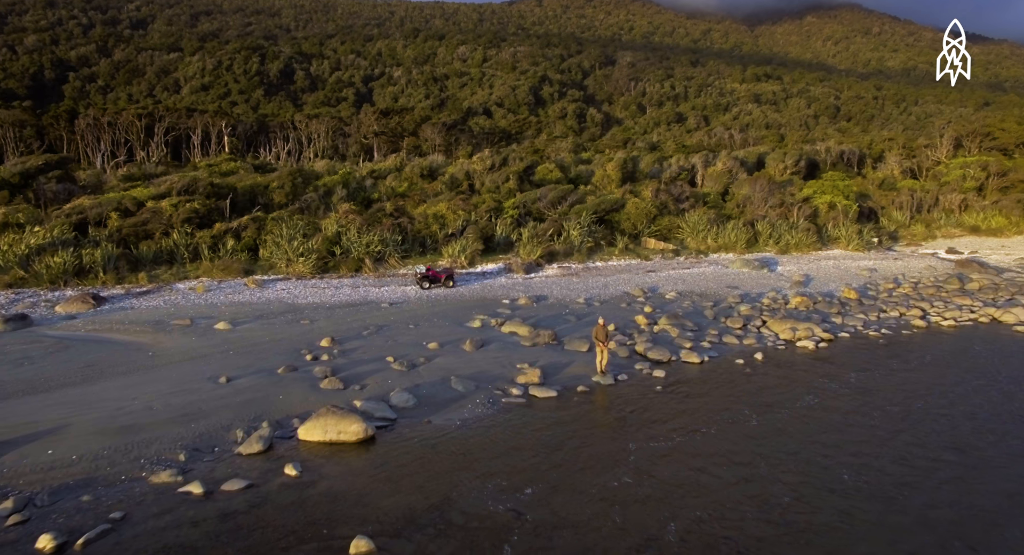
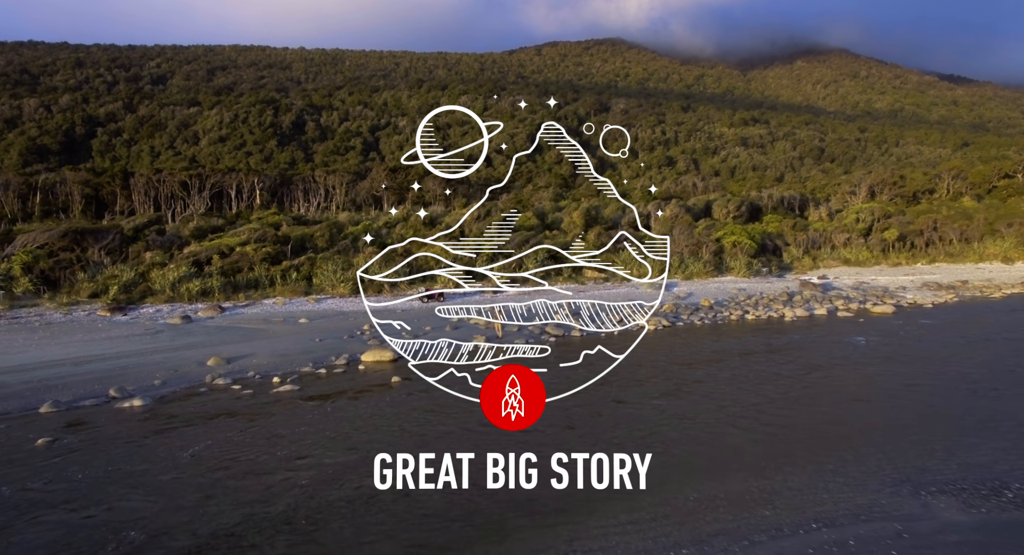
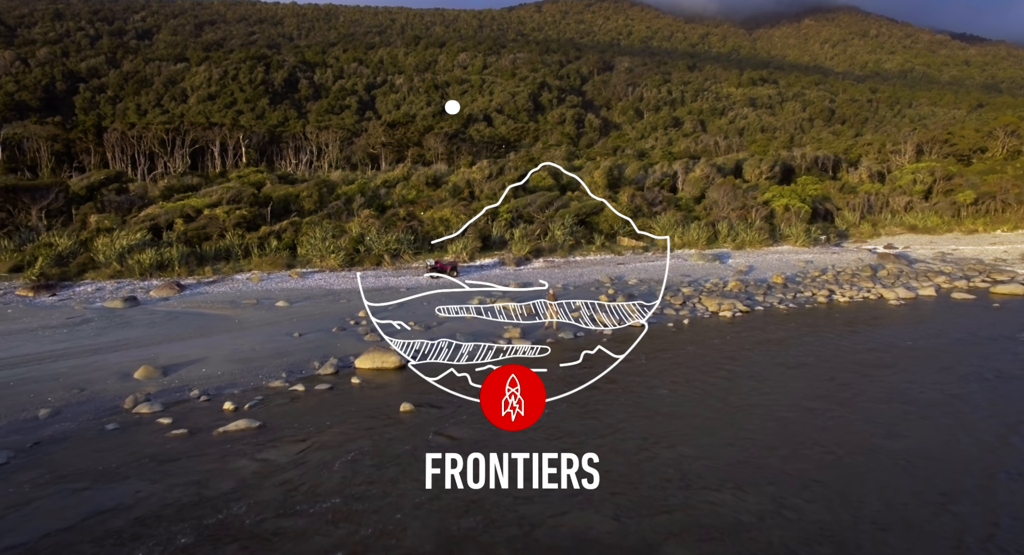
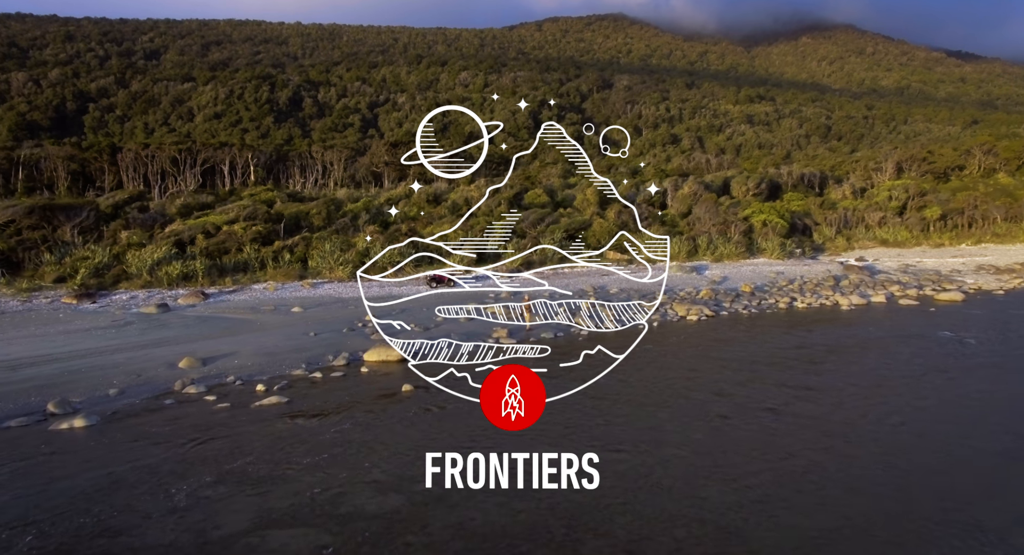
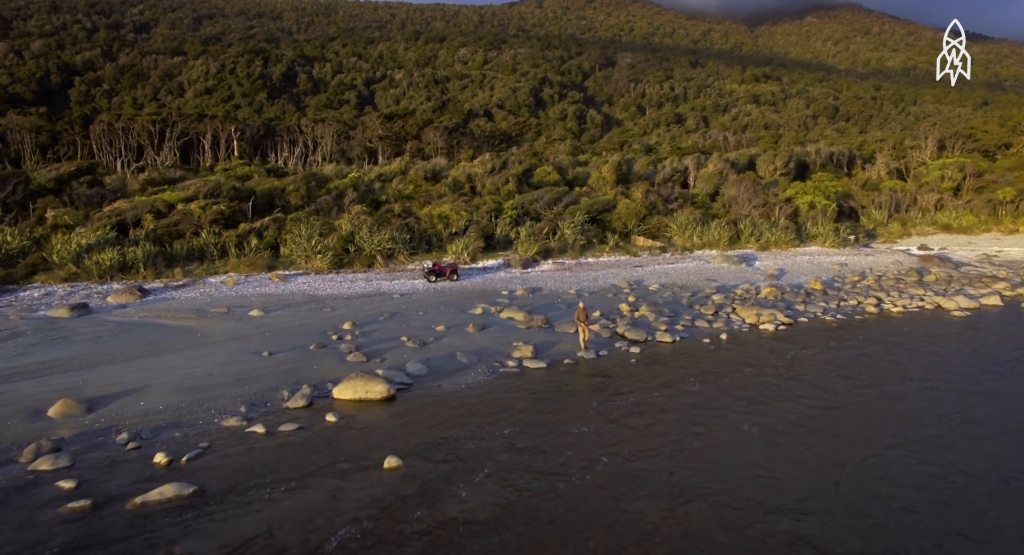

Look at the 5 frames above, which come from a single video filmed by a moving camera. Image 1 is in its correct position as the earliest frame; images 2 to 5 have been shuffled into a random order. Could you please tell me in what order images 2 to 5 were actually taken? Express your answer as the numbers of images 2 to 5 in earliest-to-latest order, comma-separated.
5, 3, 4, 2
